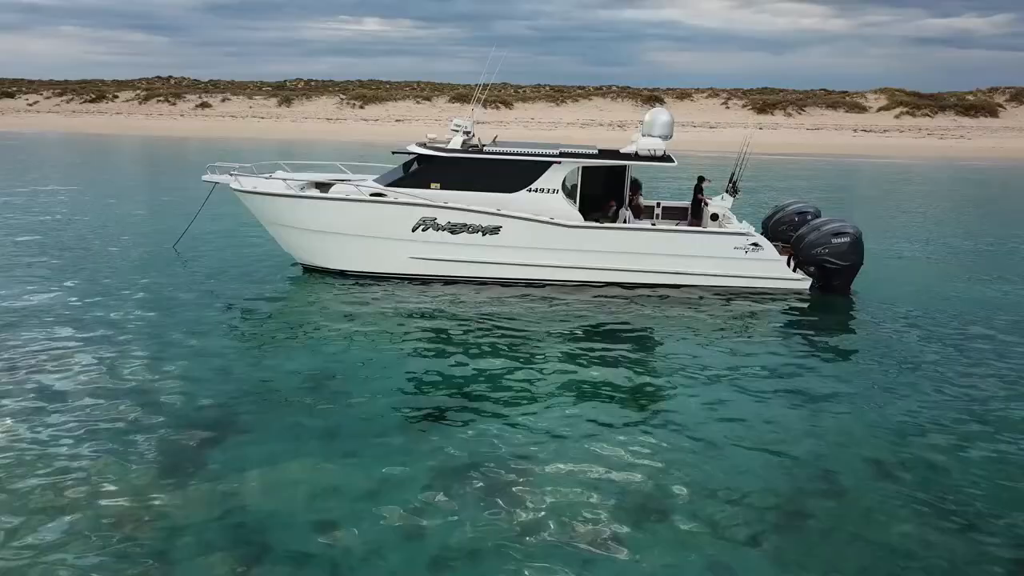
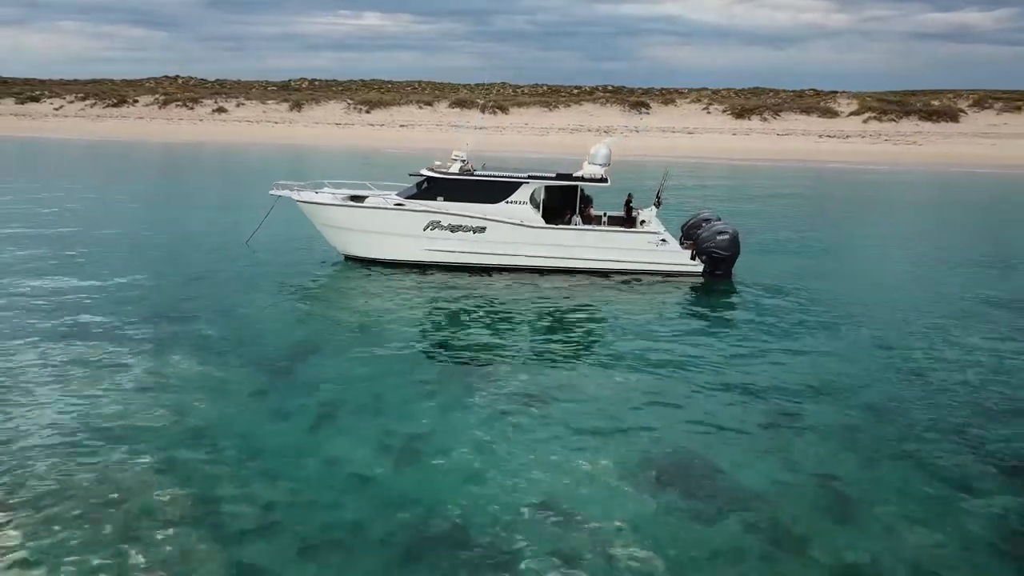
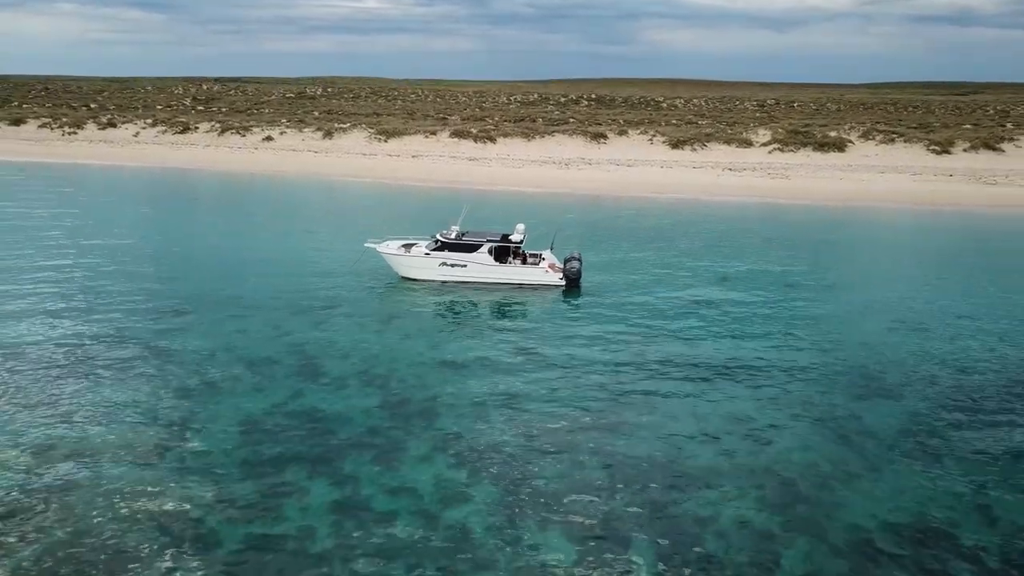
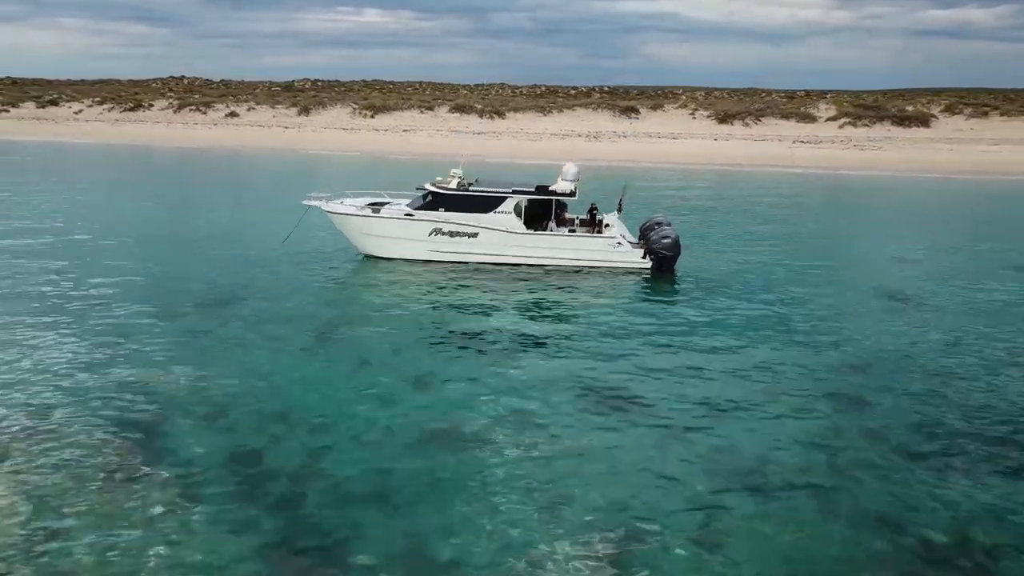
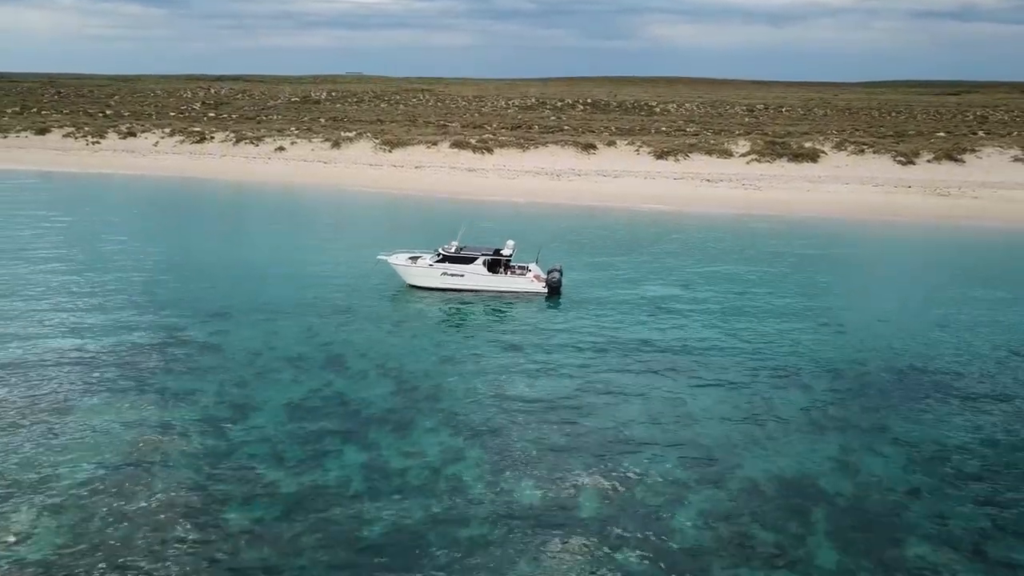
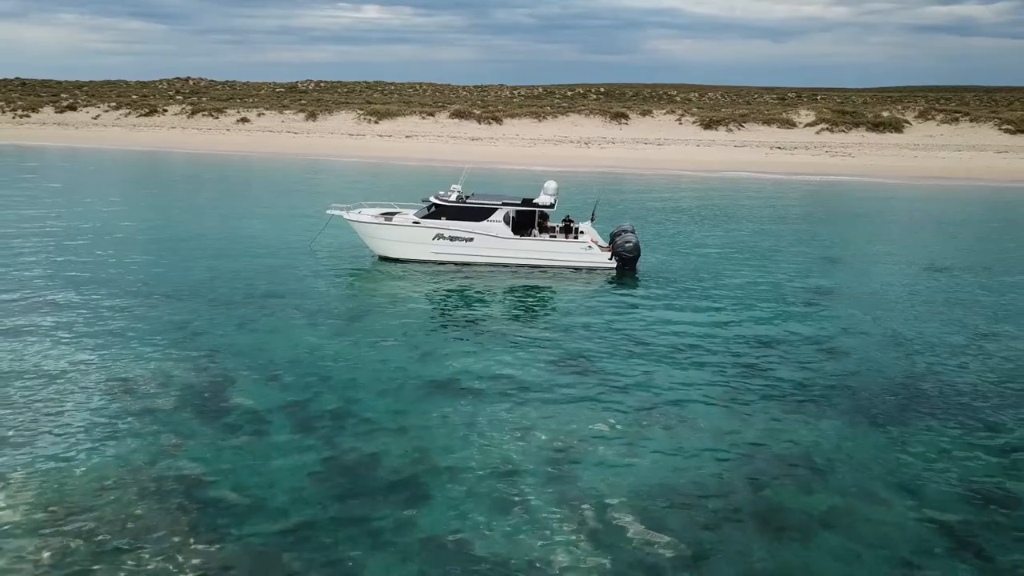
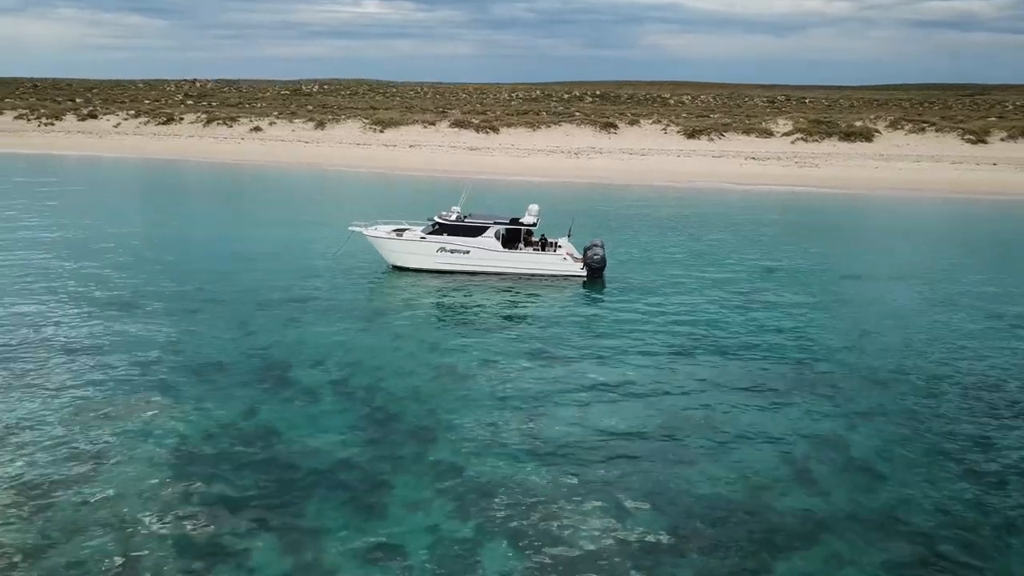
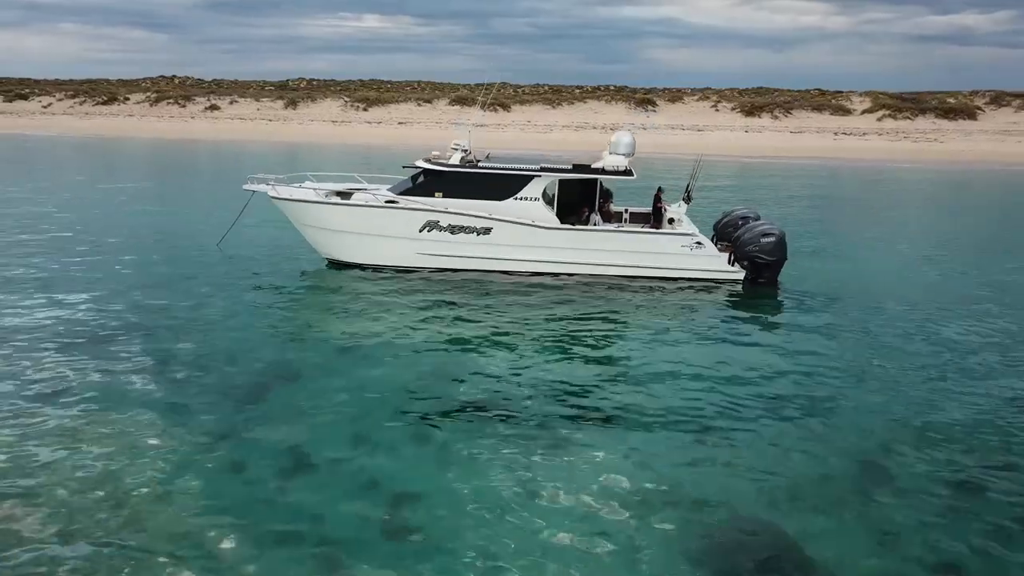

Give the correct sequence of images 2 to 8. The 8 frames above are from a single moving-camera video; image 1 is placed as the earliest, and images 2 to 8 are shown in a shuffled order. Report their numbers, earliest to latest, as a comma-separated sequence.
8, 2, 4, 6, 7, 3, 5
